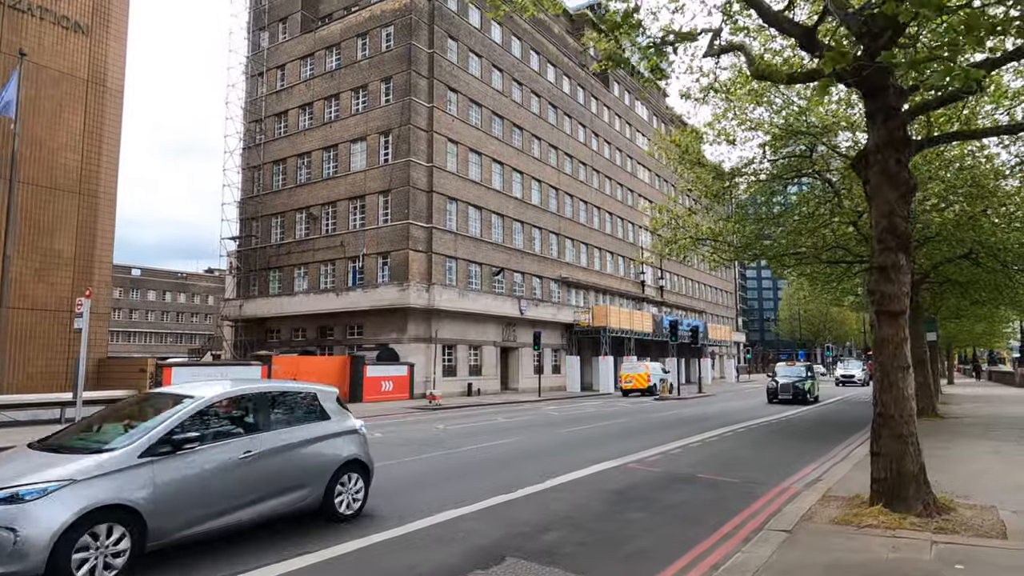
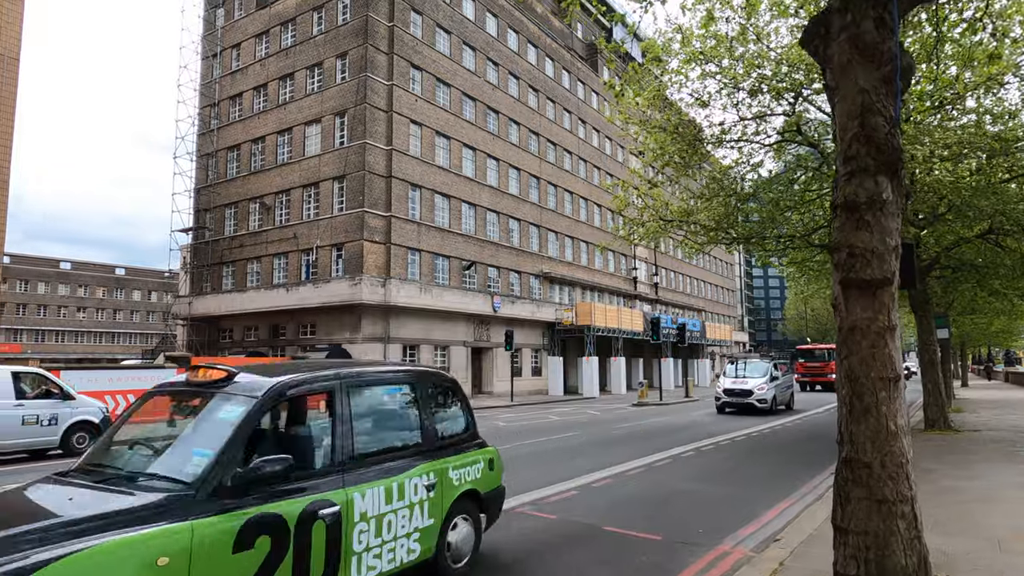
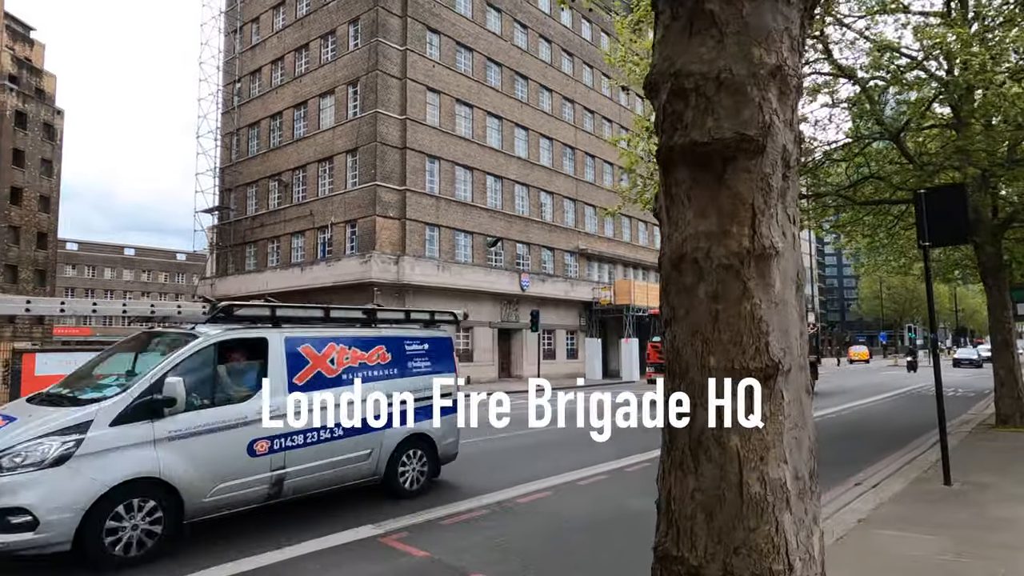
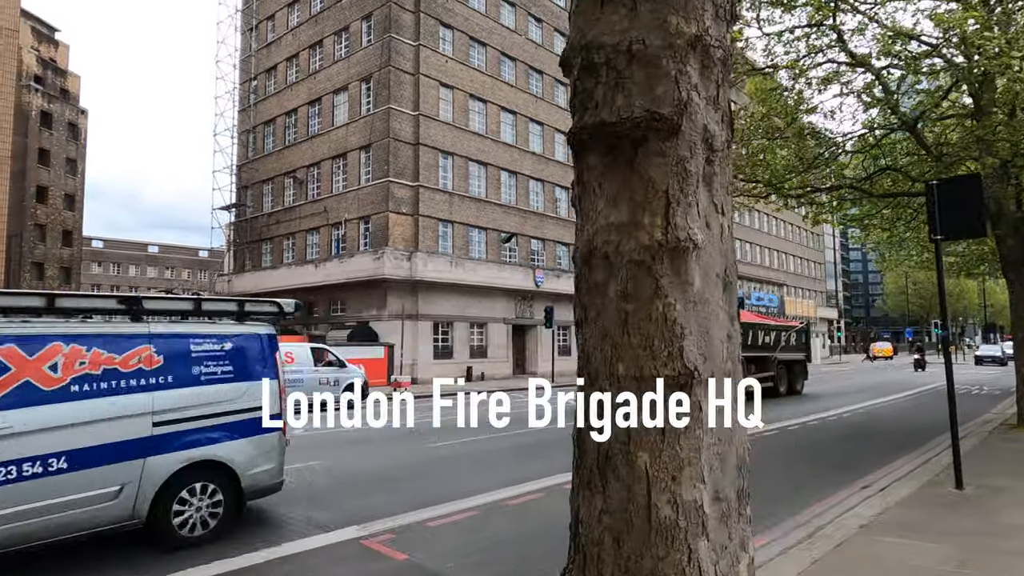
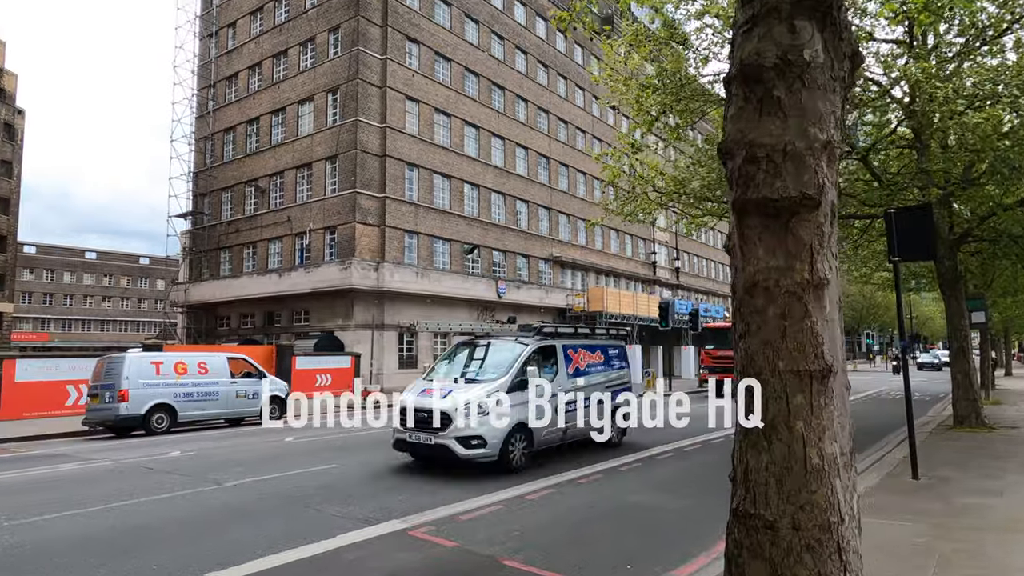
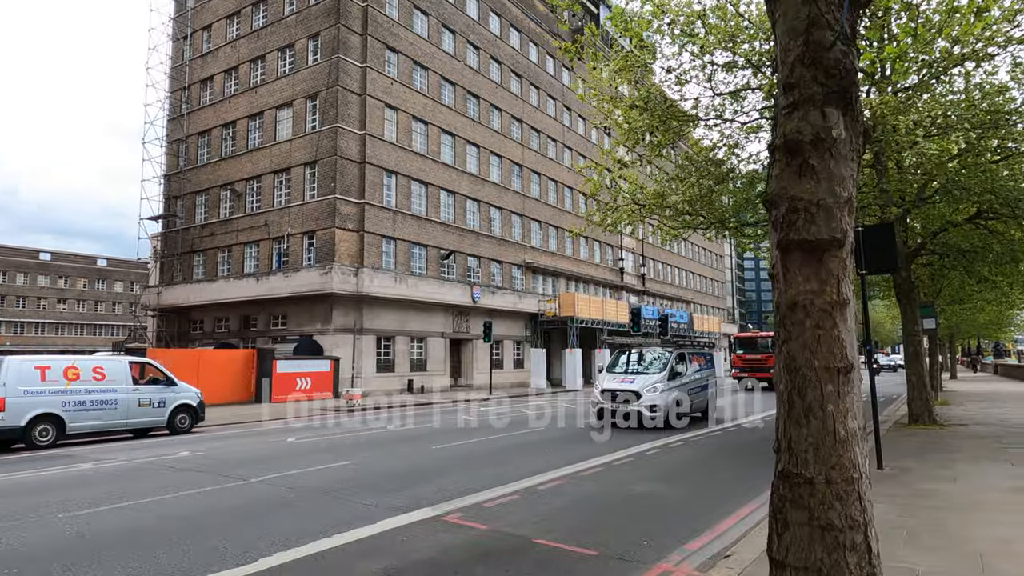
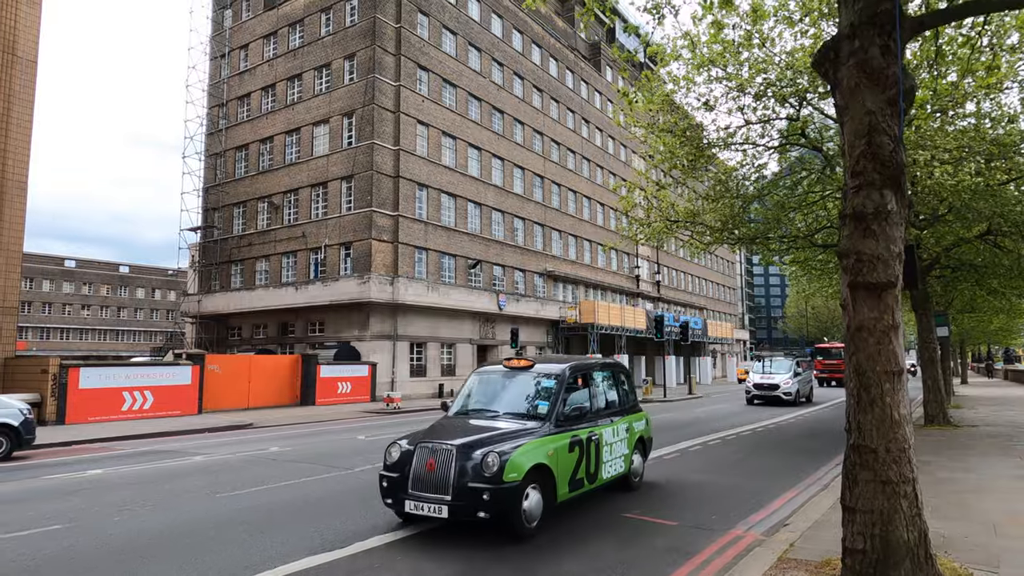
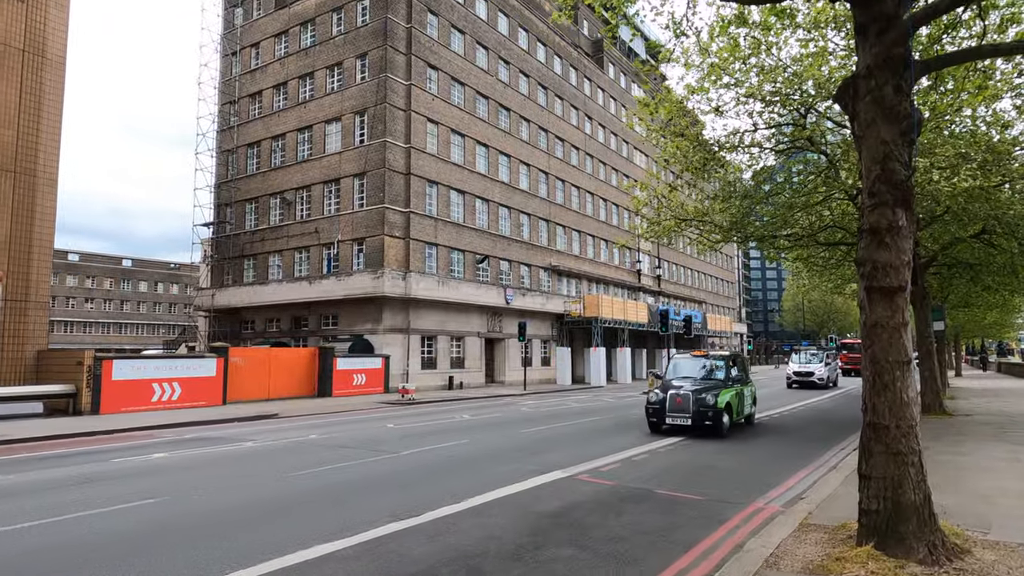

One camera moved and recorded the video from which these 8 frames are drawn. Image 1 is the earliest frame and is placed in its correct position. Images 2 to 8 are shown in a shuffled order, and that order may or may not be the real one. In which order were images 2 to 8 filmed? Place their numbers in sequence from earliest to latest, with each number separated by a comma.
8, 7, 2, 6, 5, 3, 4
